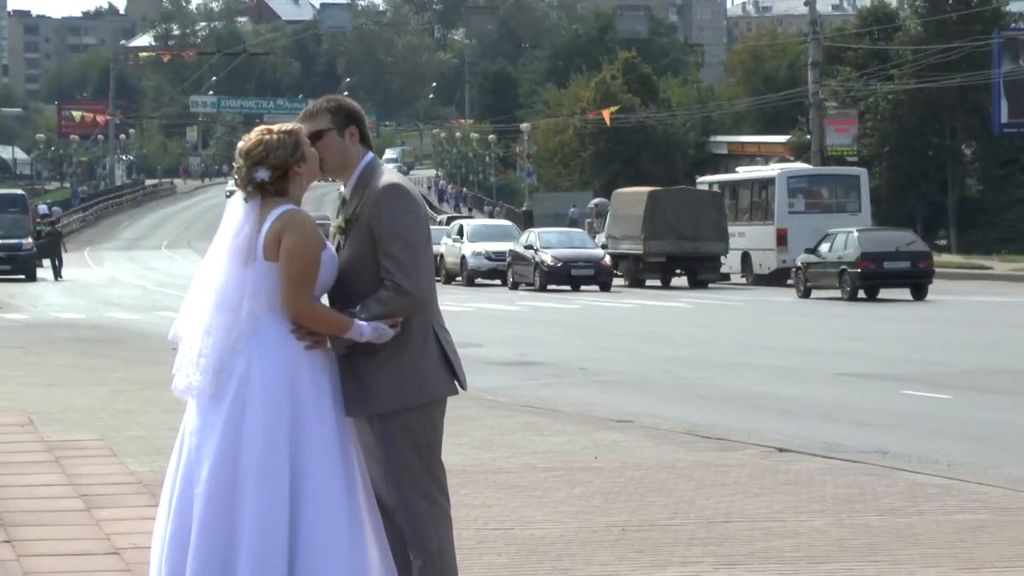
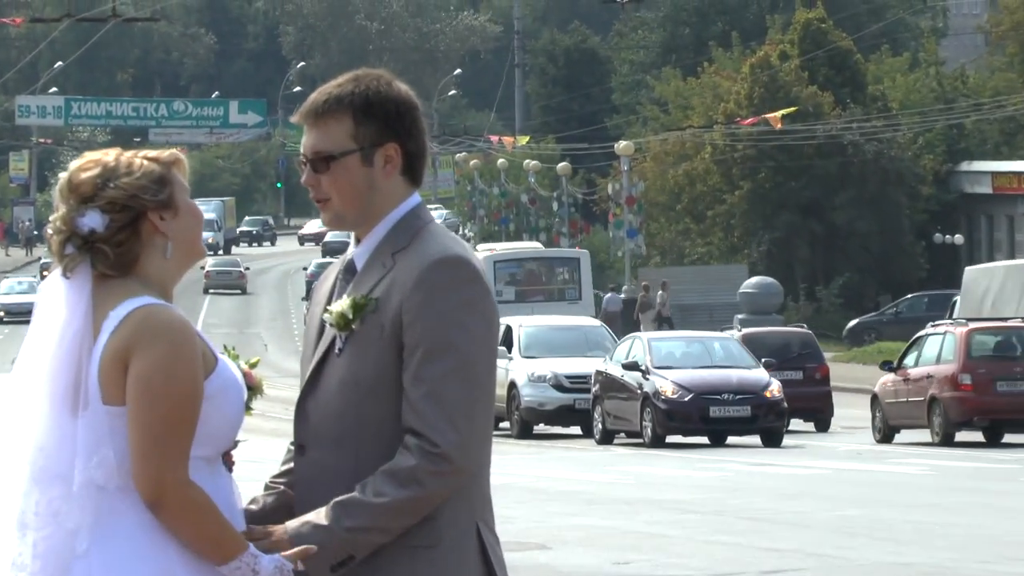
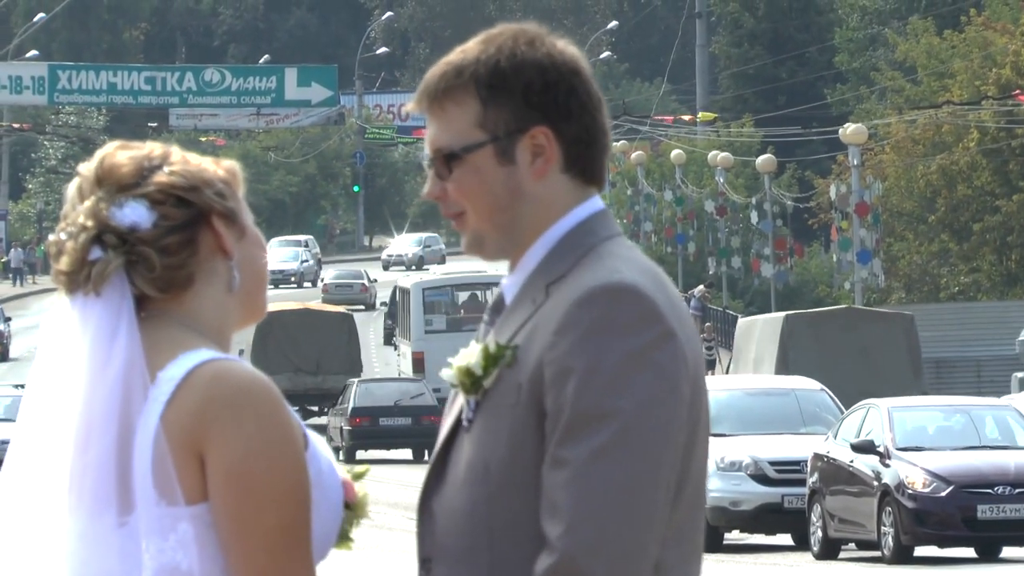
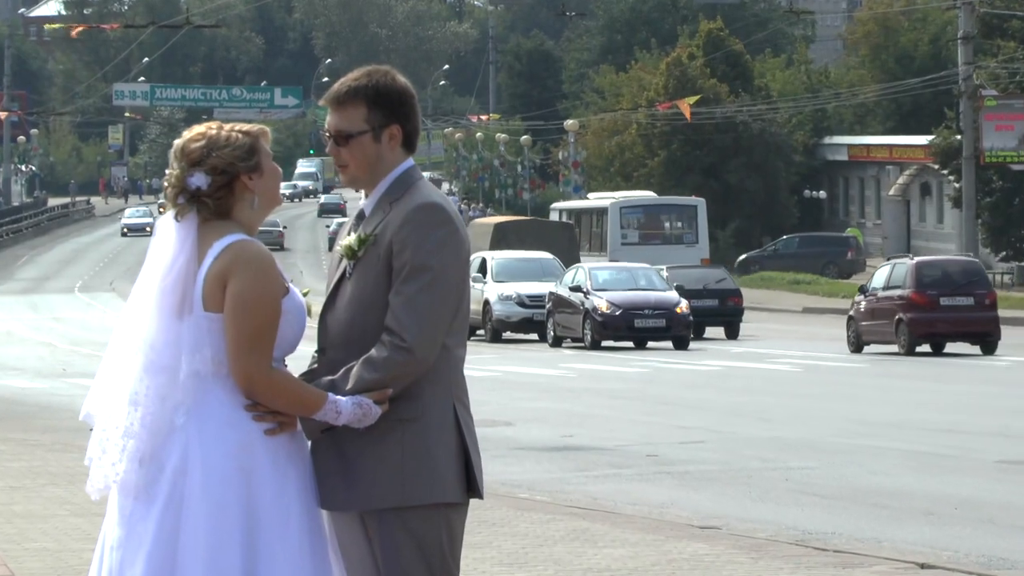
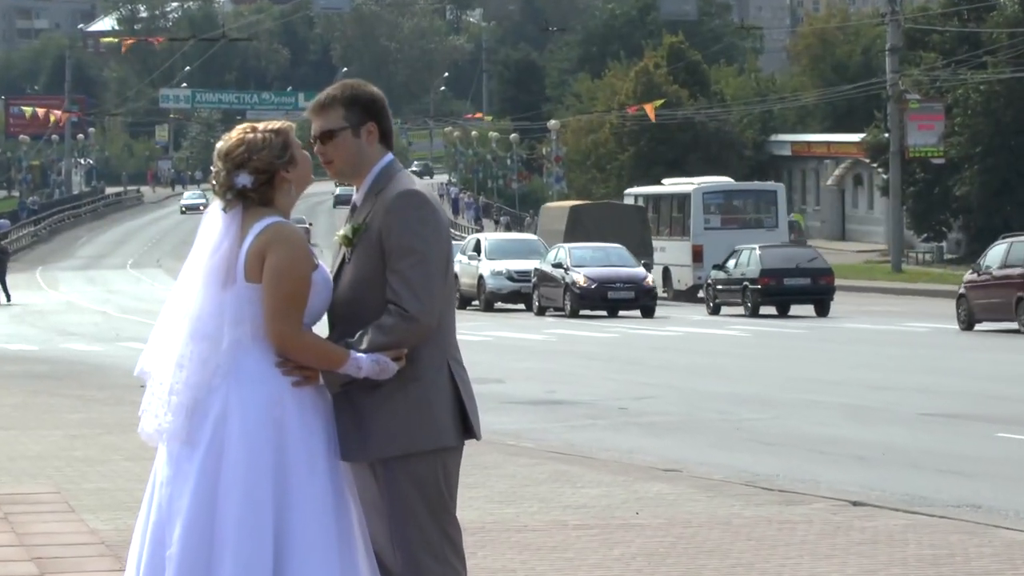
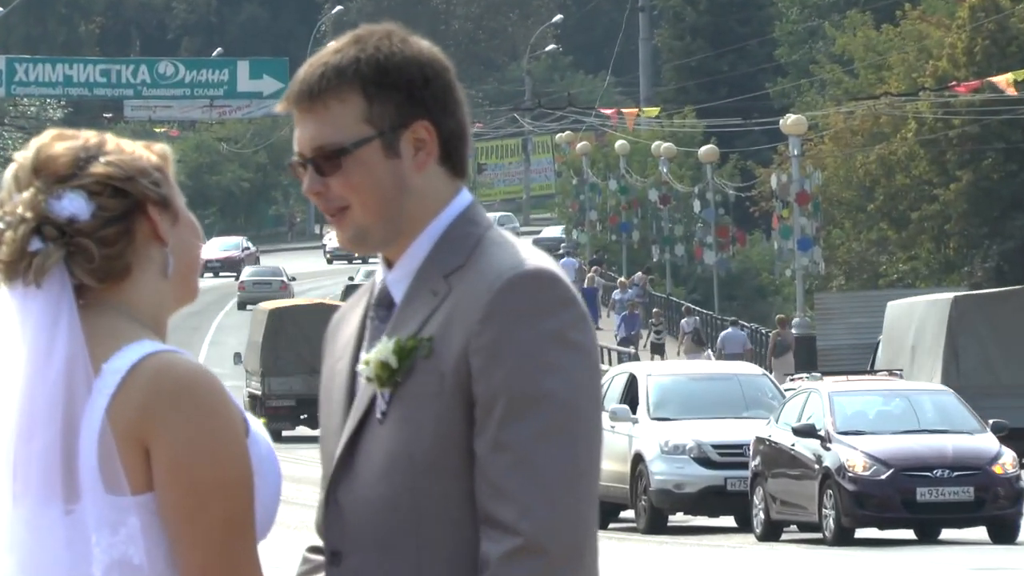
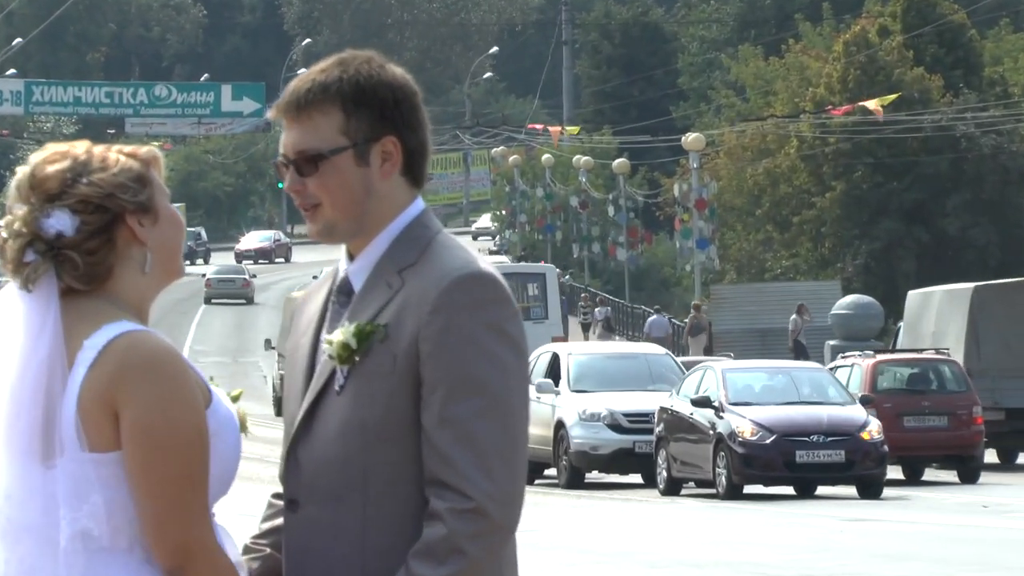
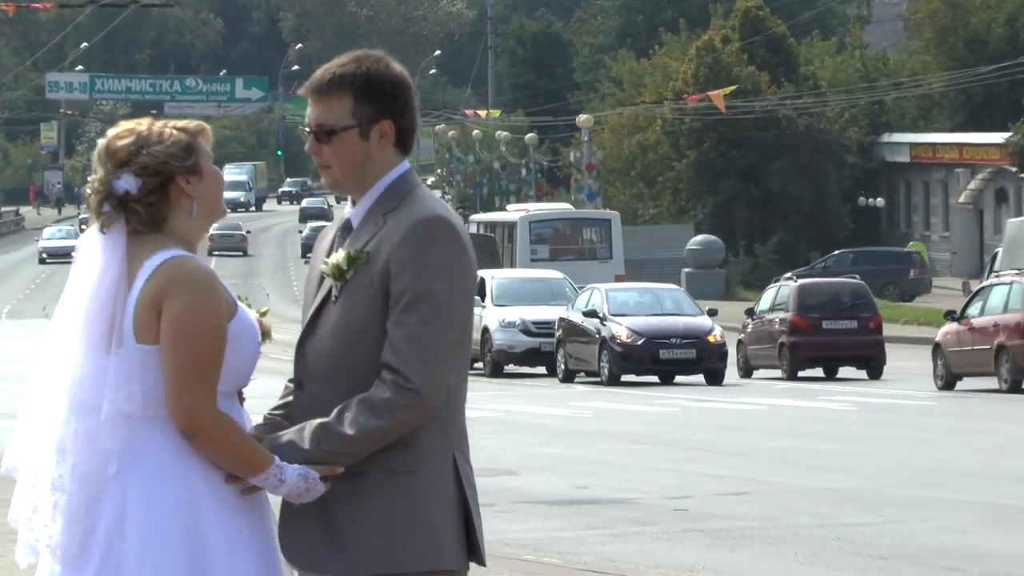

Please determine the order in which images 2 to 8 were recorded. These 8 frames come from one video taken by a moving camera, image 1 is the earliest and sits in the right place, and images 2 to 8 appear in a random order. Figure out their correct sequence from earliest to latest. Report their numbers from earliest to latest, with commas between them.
5, 4, 8, 2, 7, 6, 3
